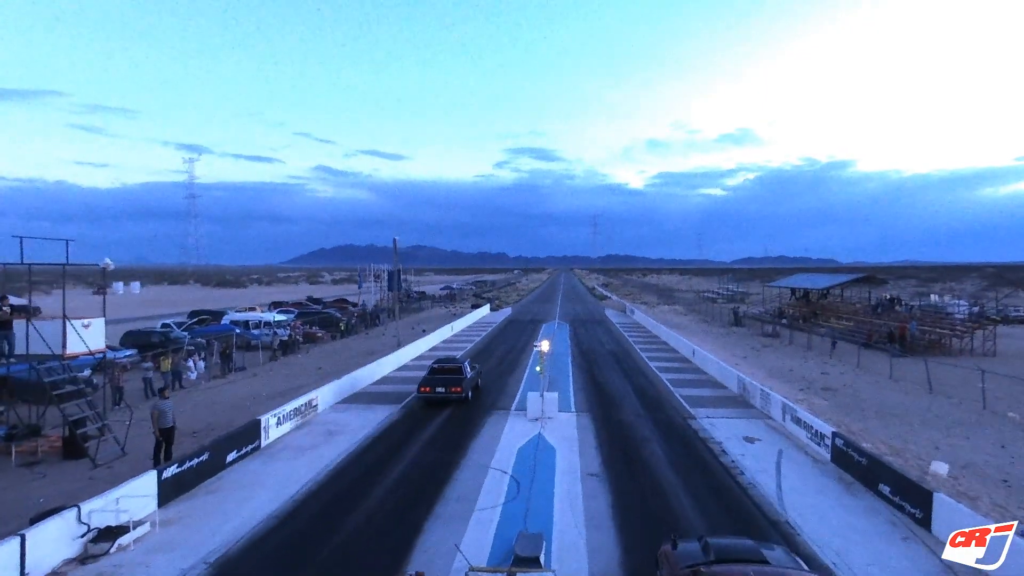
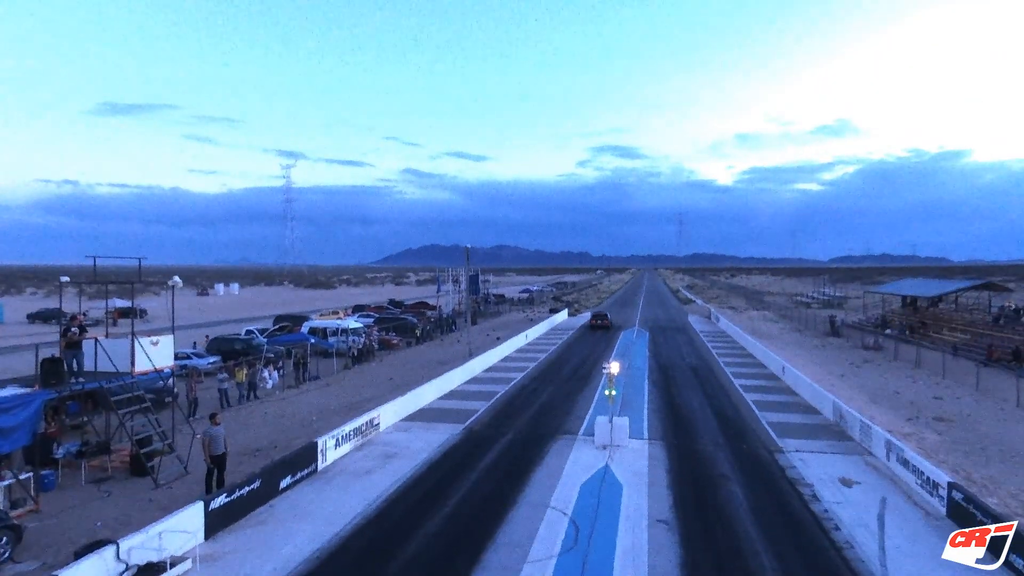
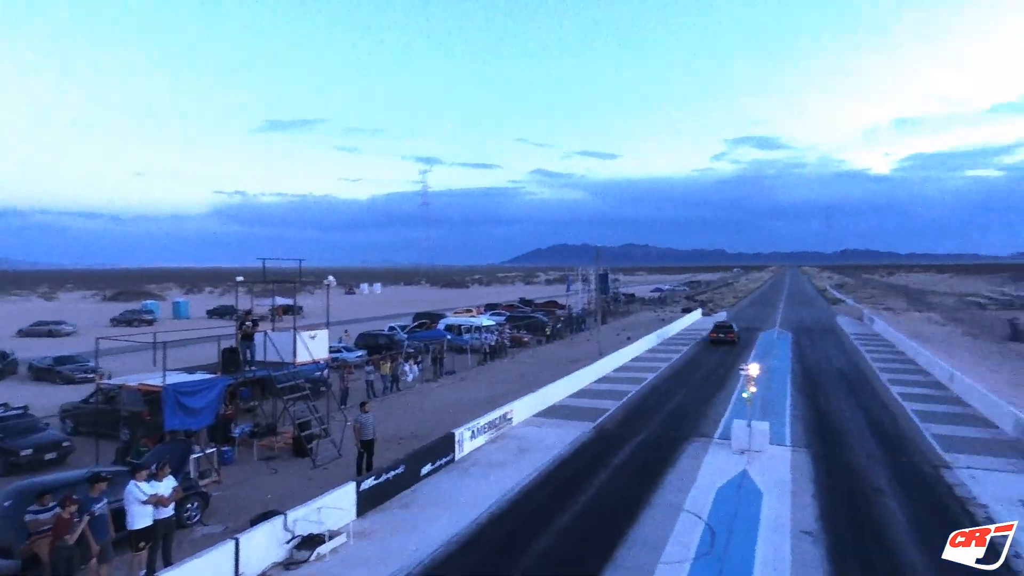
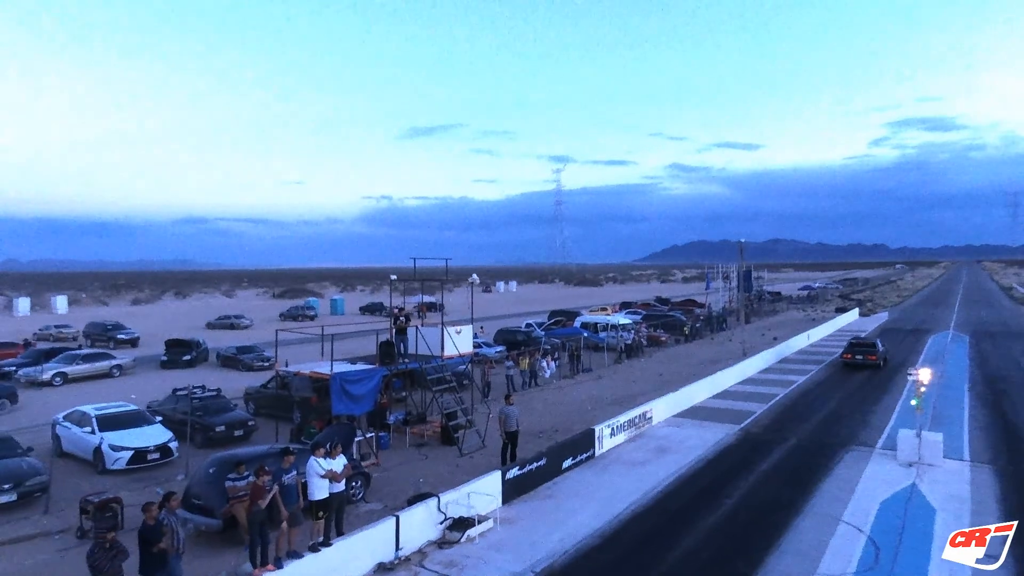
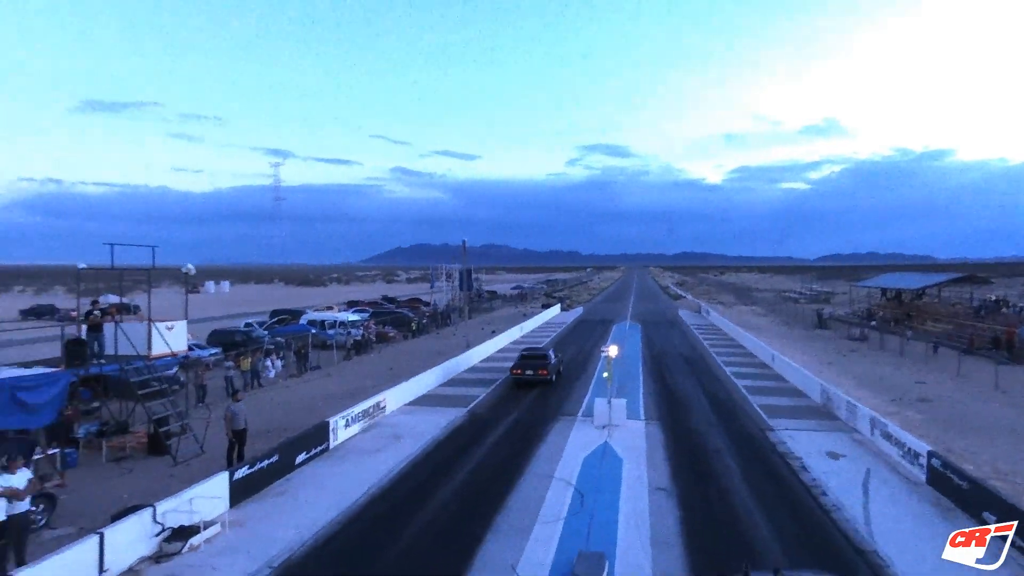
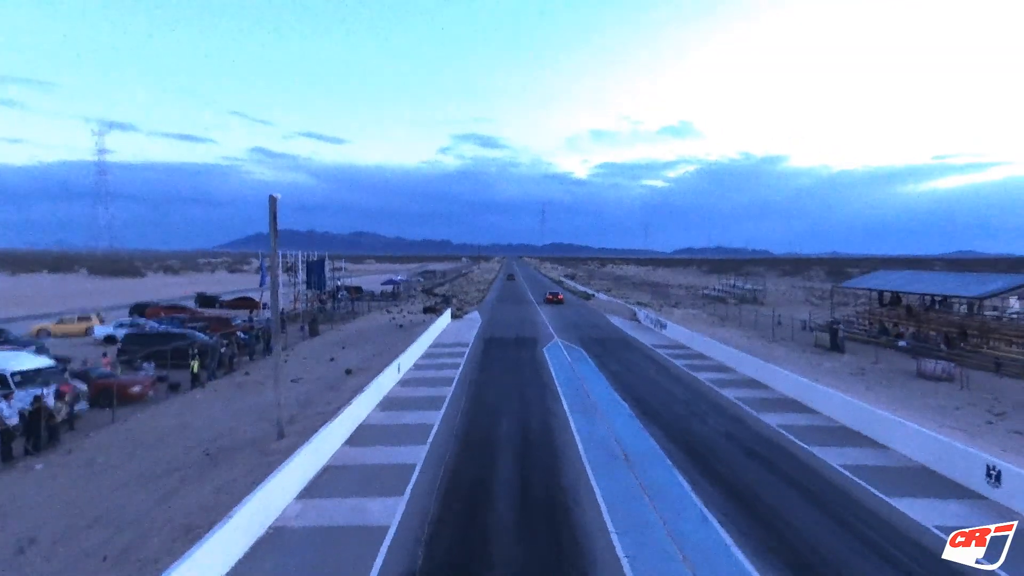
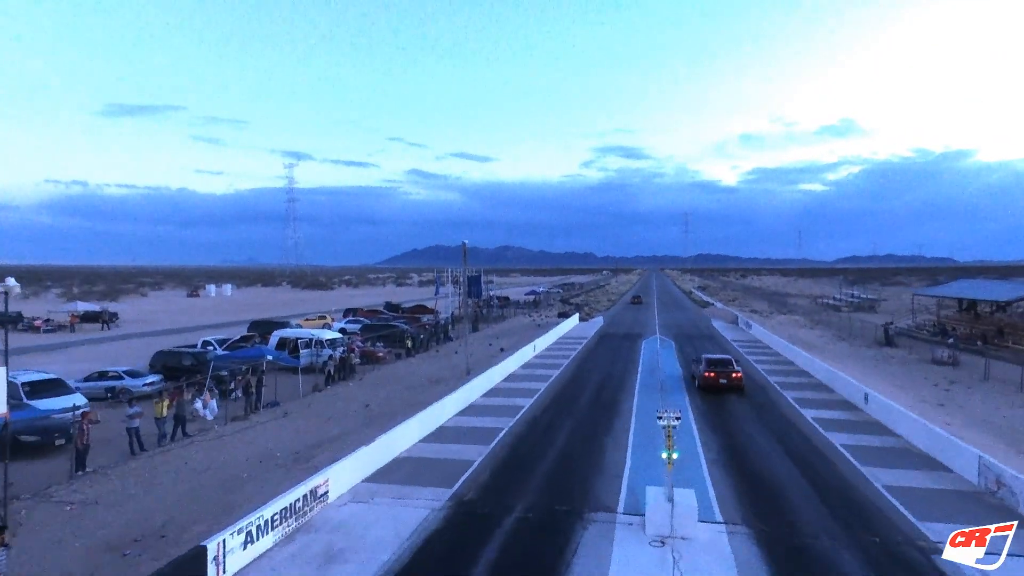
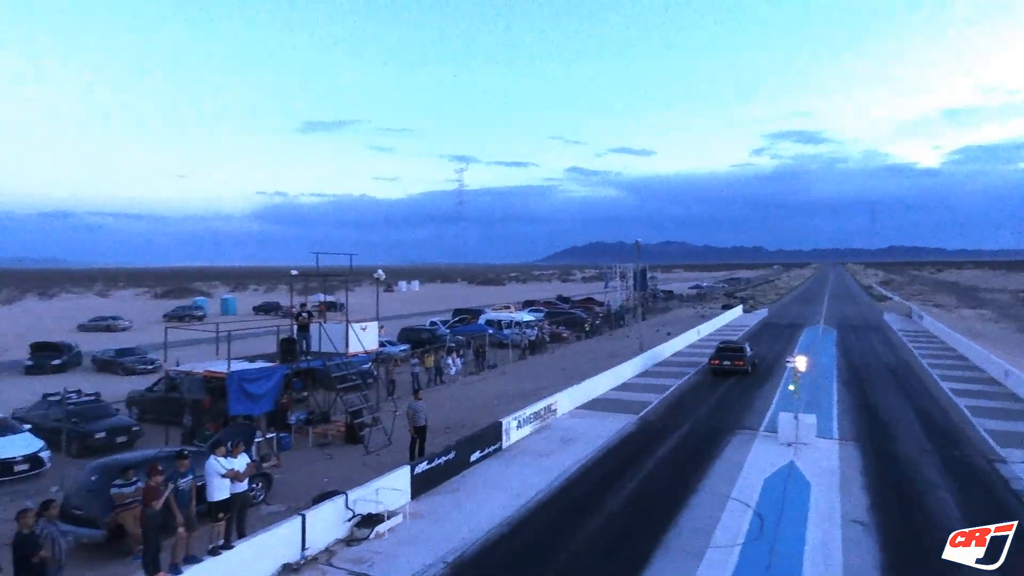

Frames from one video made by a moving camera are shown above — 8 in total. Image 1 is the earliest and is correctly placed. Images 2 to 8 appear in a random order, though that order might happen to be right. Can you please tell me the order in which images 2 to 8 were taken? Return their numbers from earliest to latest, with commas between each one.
5, 8, 4, 3, 2, 7, 6
